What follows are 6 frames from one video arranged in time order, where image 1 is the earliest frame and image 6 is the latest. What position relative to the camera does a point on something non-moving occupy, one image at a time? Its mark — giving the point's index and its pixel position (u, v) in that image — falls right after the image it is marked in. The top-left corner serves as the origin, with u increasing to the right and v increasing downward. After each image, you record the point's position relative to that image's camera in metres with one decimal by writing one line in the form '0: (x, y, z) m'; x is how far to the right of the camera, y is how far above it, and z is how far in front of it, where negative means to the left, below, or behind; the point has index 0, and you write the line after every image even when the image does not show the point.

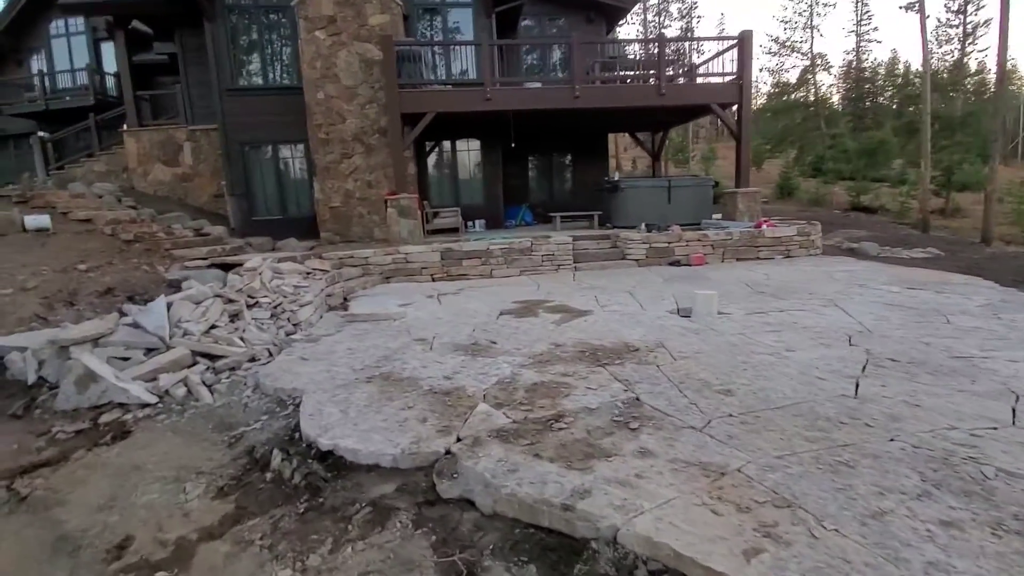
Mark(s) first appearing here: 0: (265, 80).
0: (-5.0, +4.2, +10.0) m
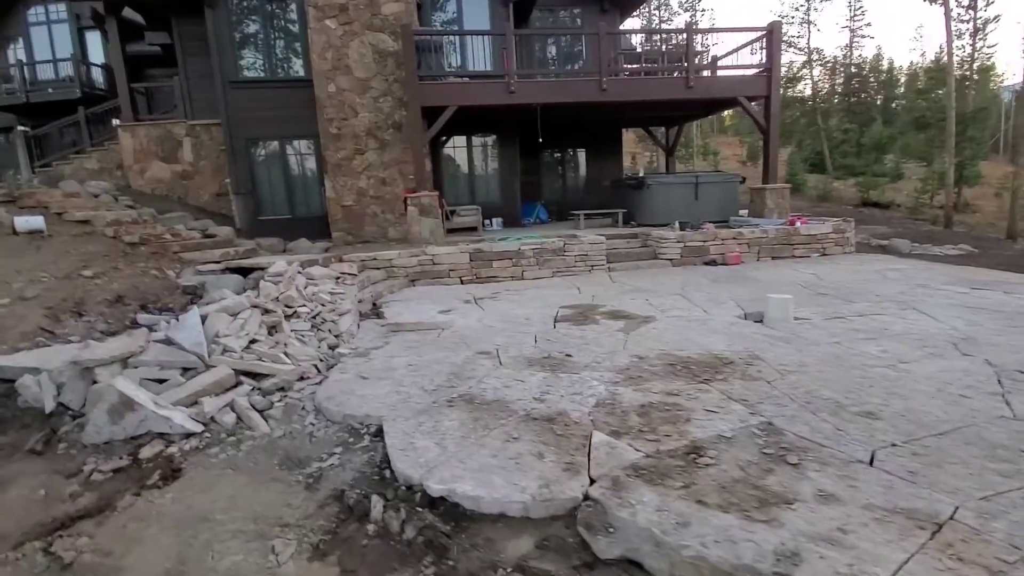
0: (-4.6, +4.2, +9.5) m
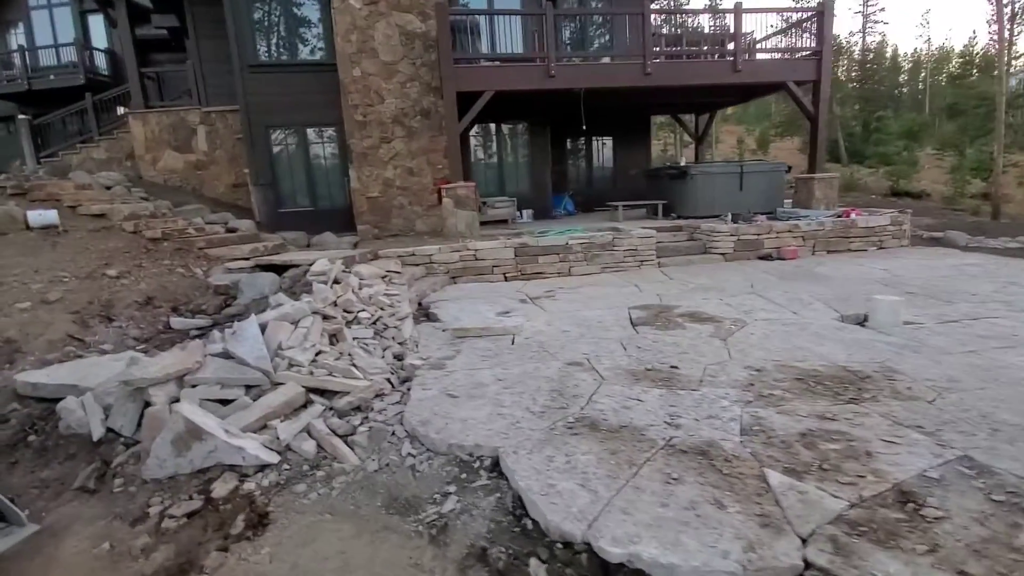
0: (-4.0, +4.2, +8.9) m
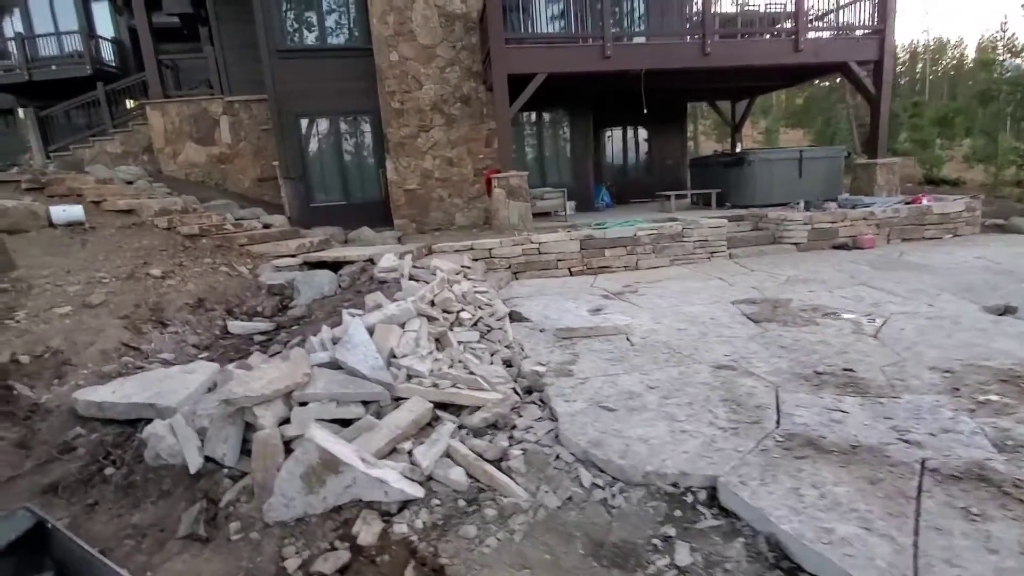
0: (-3.2, +4.2, +8.4) m
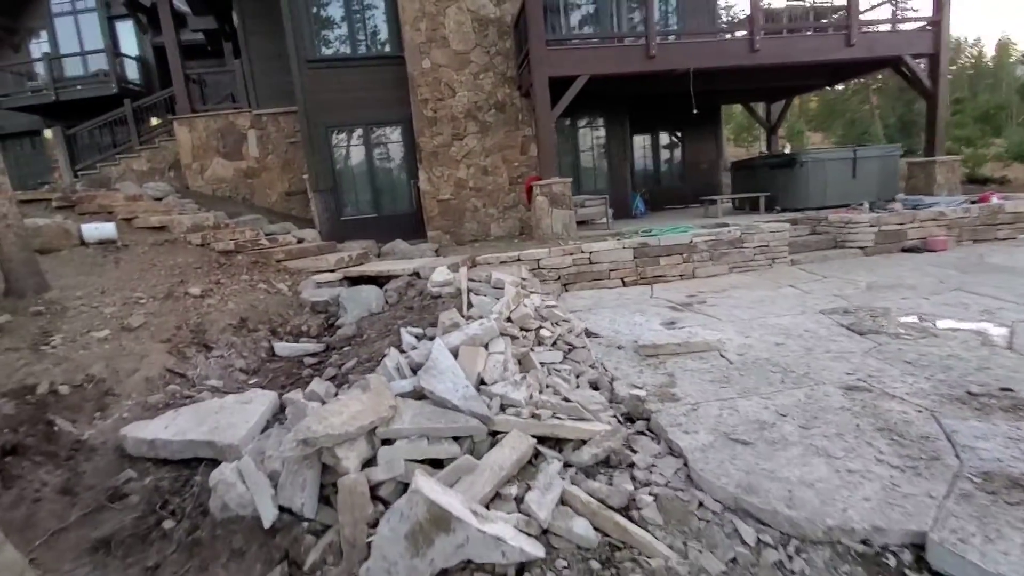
0: (-2.7, +4.0, +8.2) m
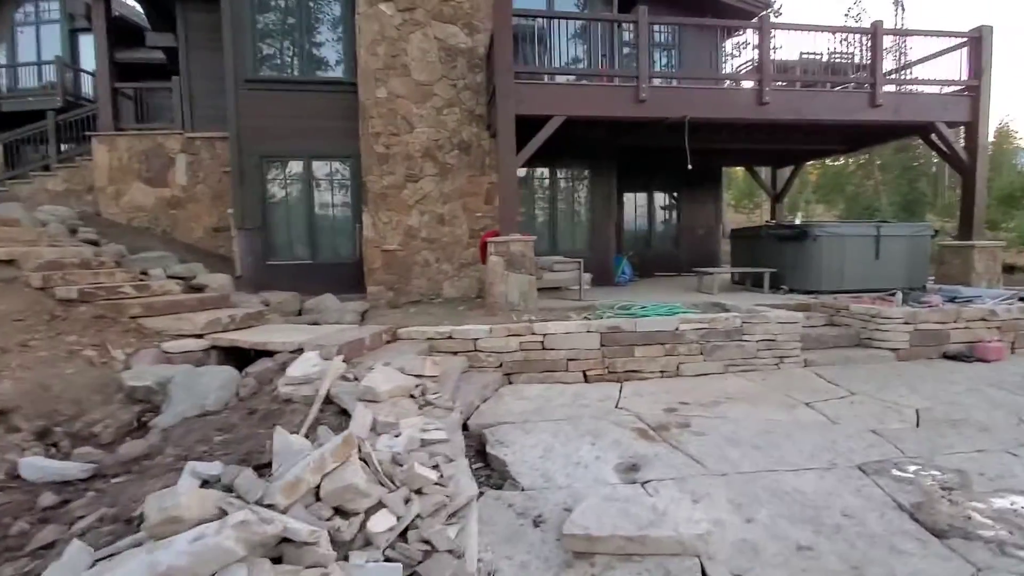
0: (-3.1, +3.1, +7.1) m
